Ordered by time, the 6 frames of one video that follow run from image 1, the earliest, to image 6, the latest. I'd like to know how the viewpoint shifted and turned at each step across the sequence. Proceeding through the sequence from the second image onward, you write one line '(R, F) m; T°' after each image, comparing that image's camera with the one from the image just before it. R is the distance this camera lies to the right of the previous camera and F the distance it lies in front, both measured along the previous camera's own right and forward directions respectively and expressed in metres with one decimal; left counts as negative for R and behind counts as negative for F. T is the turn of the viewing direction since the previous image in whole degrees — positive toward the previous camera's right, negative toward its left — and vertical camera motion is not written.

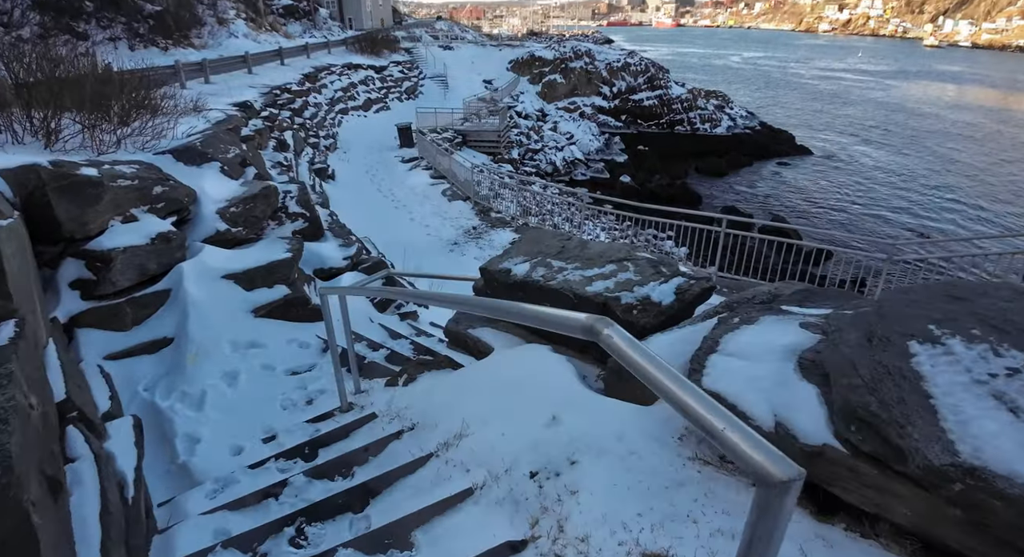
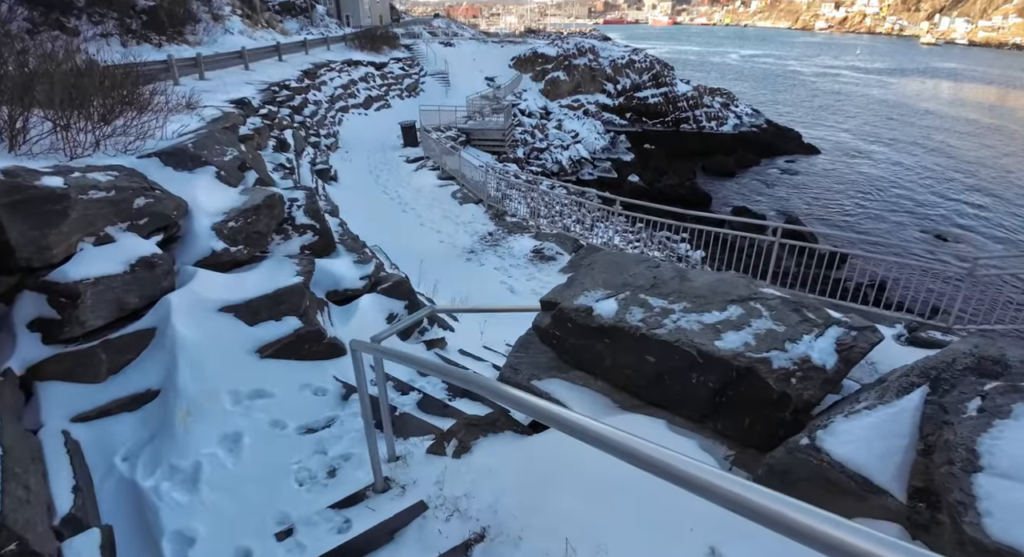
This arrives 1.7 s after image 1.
(-0.5, +1.0) m; 0°
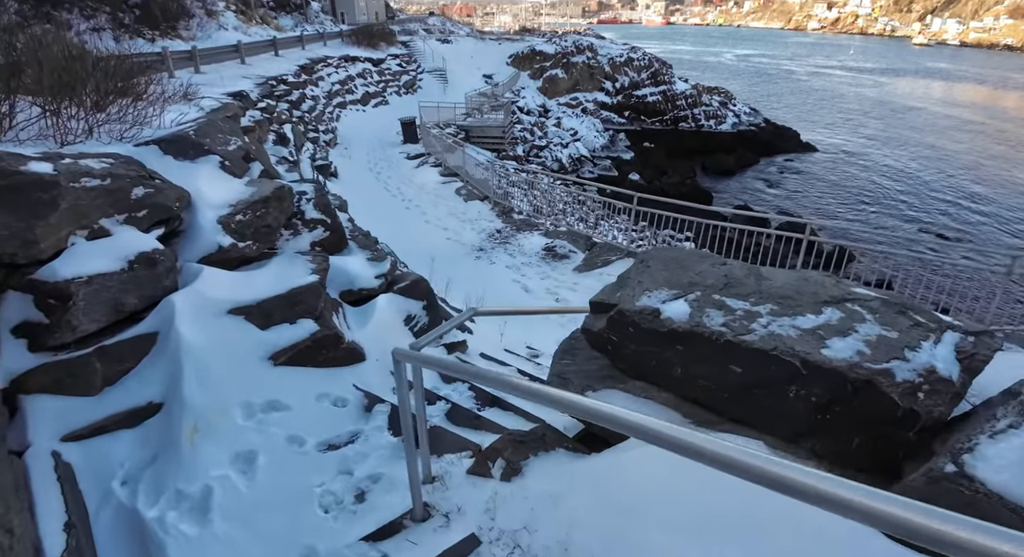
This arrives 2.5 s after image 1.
(-0.4, +0.4) m; +1°
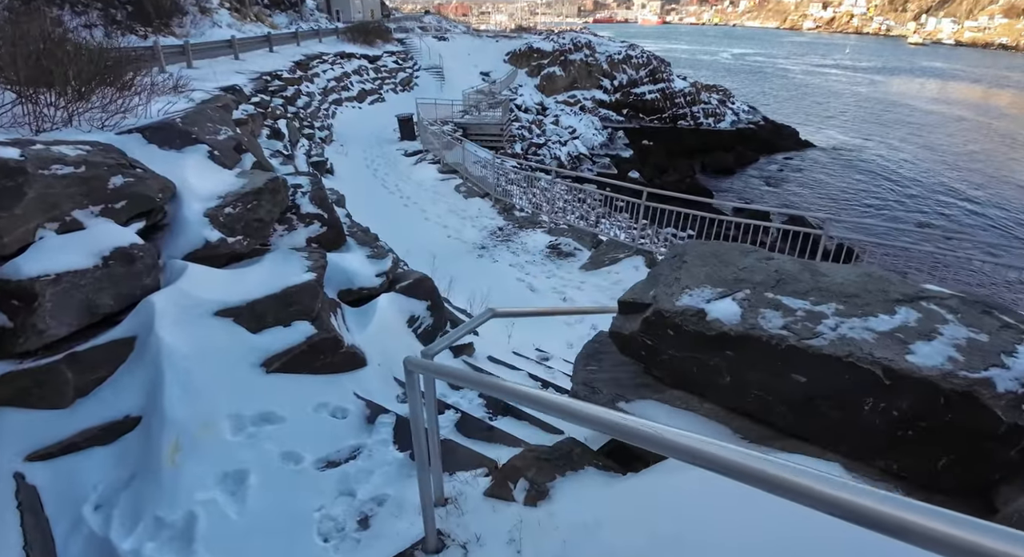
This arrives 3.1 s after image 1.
(-0.1, +0.4) m; 0°
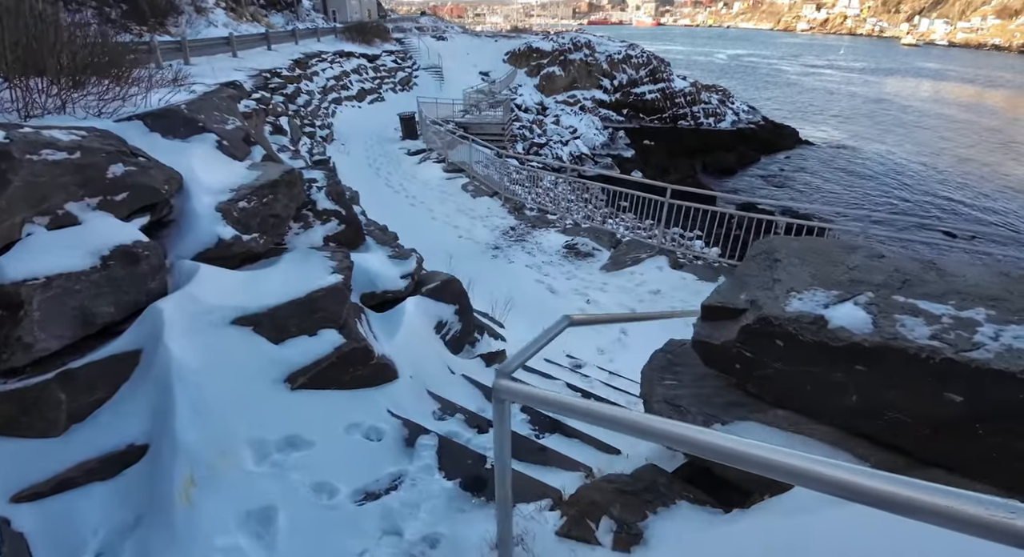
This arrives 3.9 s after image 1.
(-0.4, +0.5) m; 0°
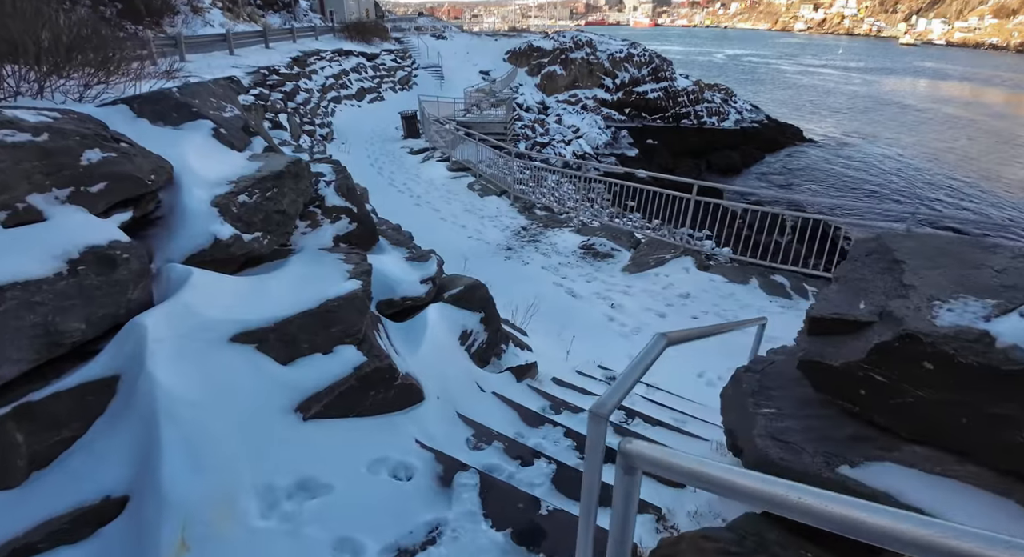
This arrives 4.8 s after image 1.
(-0.3, +0.5) m; 0°
